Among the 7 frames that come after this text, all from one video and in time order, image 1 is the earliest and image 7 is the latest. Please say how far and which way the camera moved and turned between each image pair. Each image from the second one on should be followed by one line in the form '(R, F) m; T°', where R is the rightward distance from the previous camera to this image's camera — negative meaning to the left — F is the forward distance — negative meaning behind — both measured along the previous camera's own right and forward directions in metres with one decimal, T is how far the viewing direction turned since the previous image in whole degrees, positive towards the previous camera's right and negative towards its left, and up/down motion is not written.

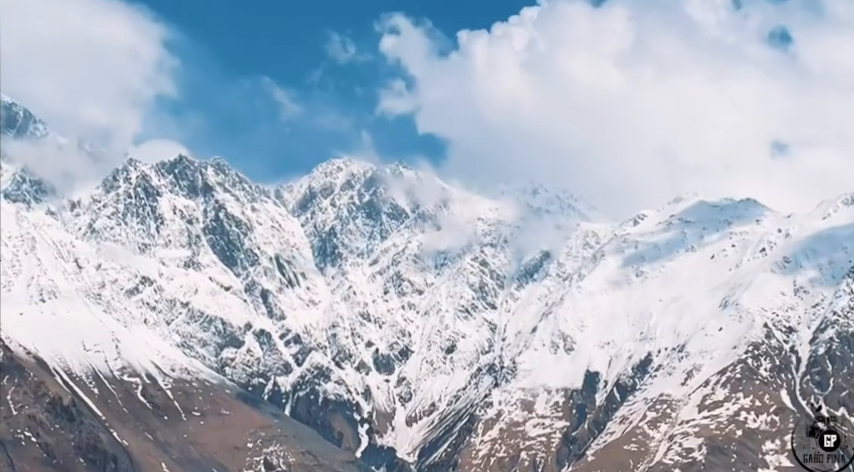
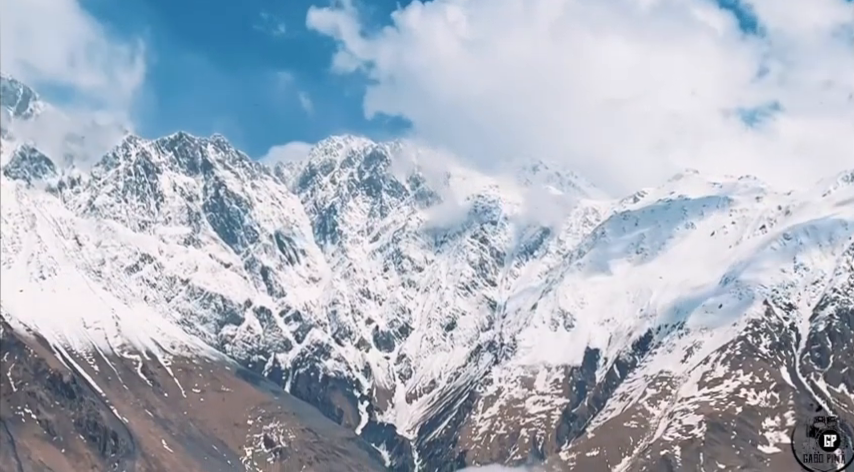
(+0.7, +1.3) m; 0°
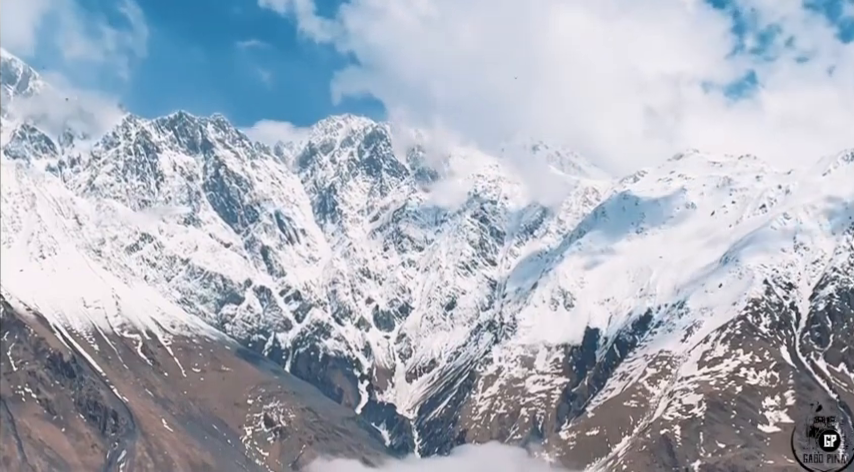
(+0.8, +1.2) m; 0°
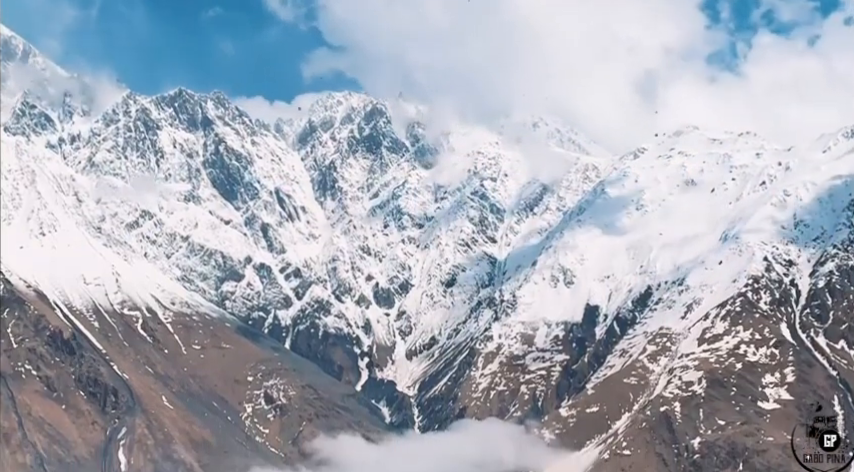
(+0.8, +1.0) m; 0°
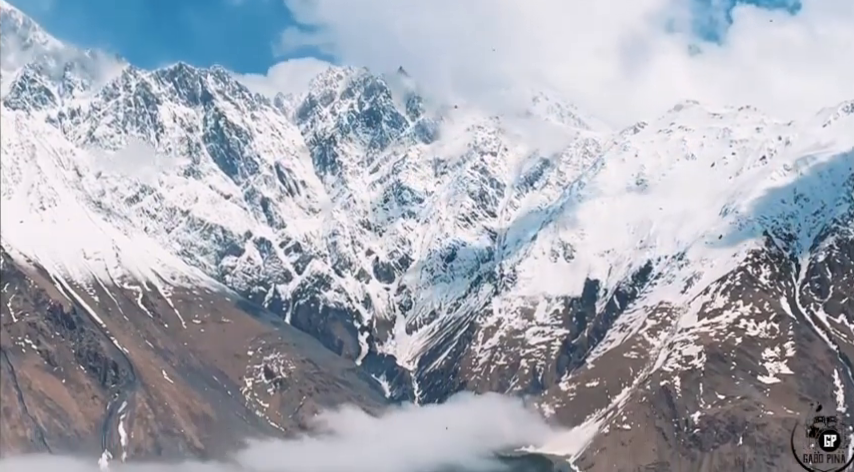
(+1.0, +1.0) m; 0°
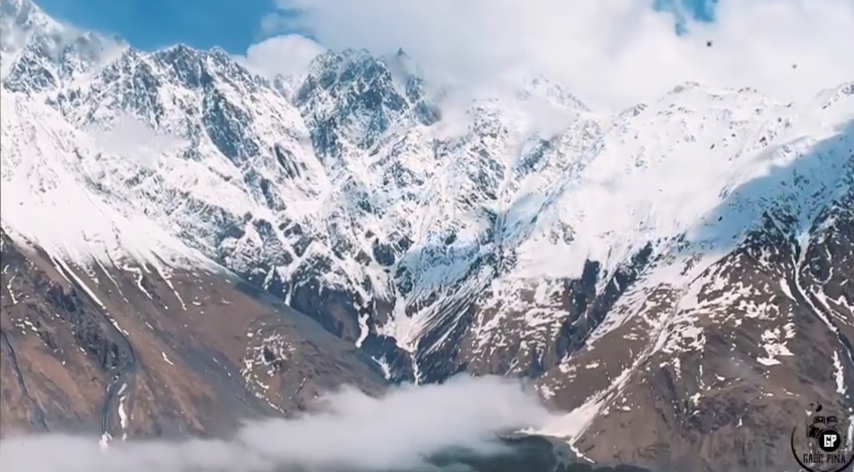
(+0.7, +0.6) m; 0°
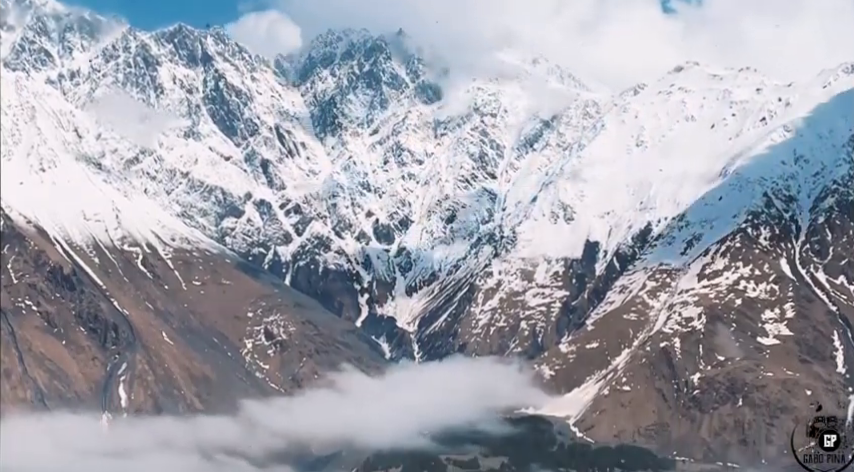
(+0.8, +0.4) m; 0°
